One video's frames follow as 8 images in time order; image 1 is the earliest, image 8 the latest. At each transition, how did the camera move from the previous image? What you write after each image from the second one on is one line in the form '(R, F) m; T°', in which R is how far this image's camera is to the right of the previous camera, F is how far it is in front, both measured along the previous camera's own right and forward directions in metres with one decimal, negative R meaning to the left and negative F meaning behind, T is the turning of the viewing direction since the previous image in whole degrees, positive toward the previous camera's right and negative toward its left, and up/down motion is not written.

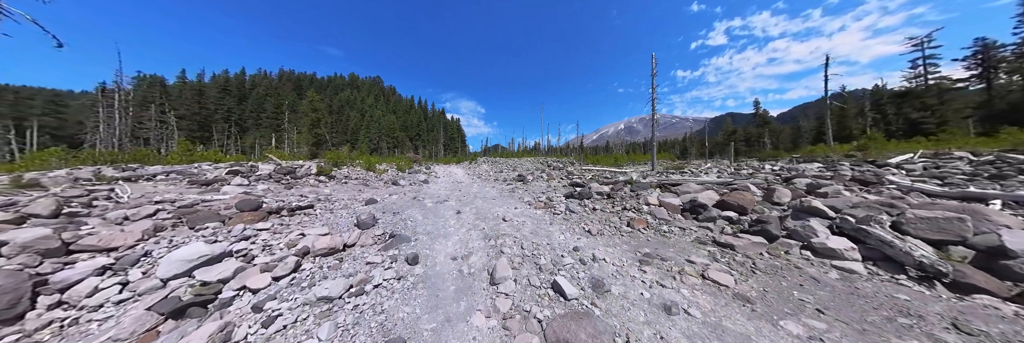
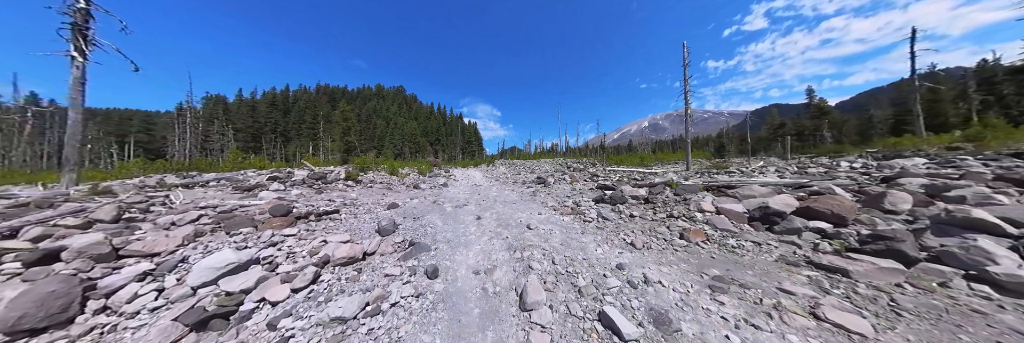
(-0.2, +0.4) m; -5°
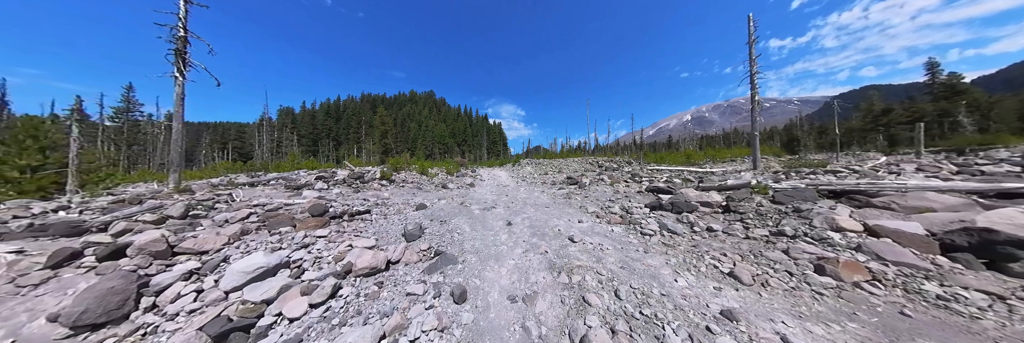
(-0.3, +0.7) m; -7°
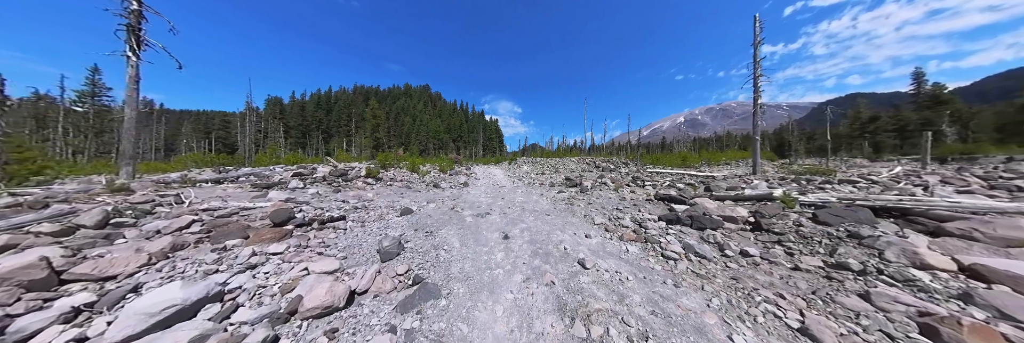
(-0.1, +0.7) m; +1°
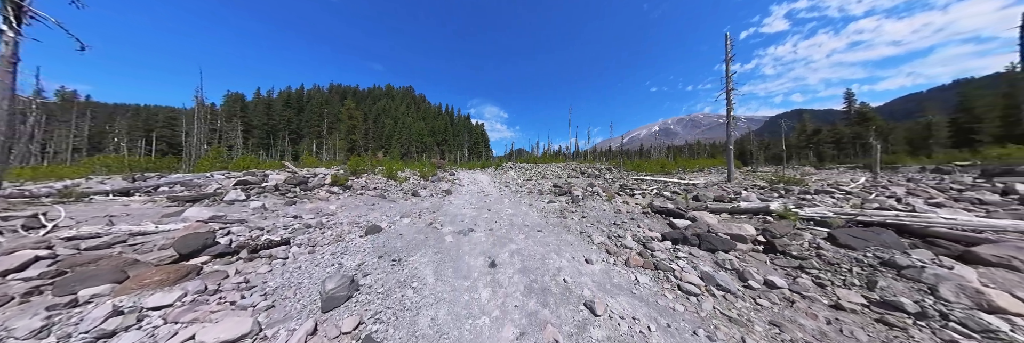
(0.0, +0.7) m; +4°
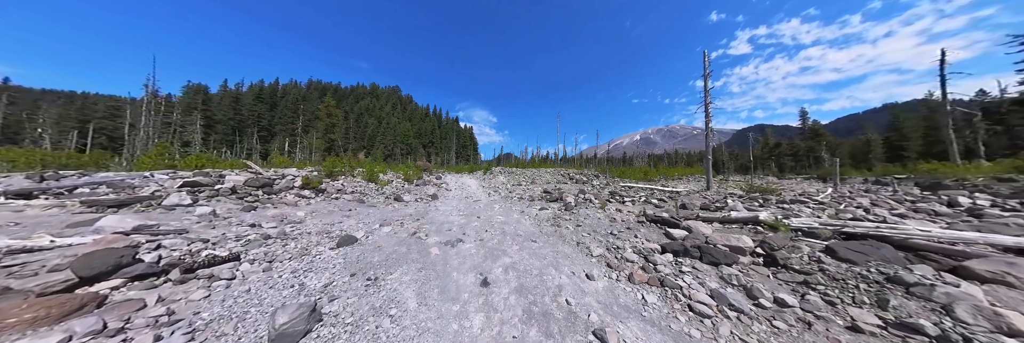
(-0.2, +0.3) m; +4°
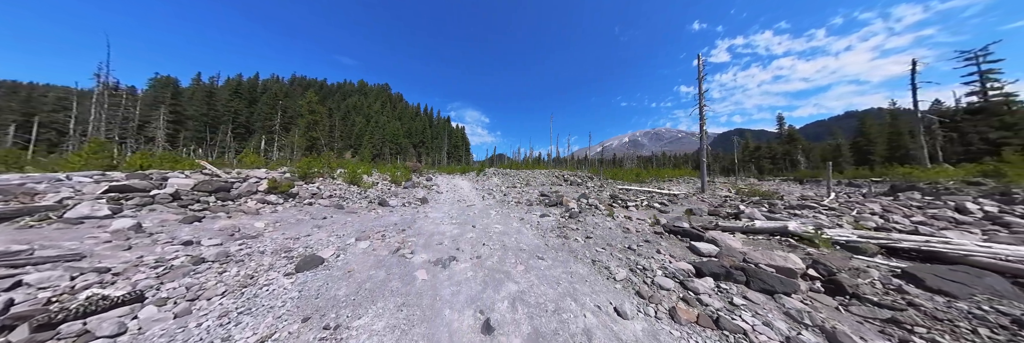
(-0.3, +0.8) m; +2°
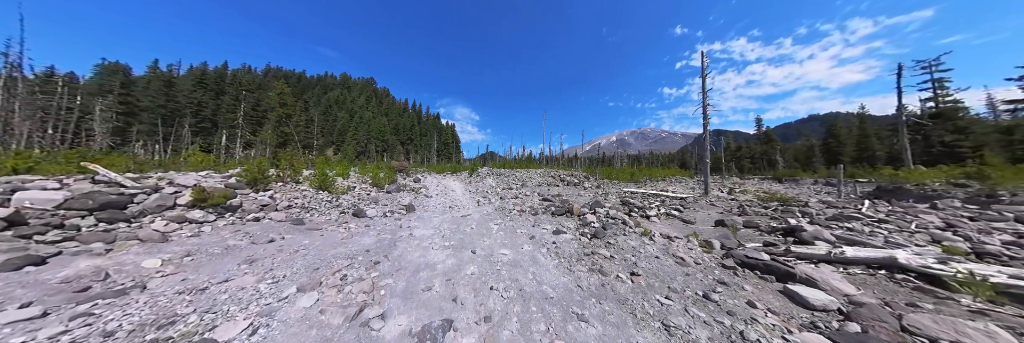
(-0.6, +1.5) m; +3°
